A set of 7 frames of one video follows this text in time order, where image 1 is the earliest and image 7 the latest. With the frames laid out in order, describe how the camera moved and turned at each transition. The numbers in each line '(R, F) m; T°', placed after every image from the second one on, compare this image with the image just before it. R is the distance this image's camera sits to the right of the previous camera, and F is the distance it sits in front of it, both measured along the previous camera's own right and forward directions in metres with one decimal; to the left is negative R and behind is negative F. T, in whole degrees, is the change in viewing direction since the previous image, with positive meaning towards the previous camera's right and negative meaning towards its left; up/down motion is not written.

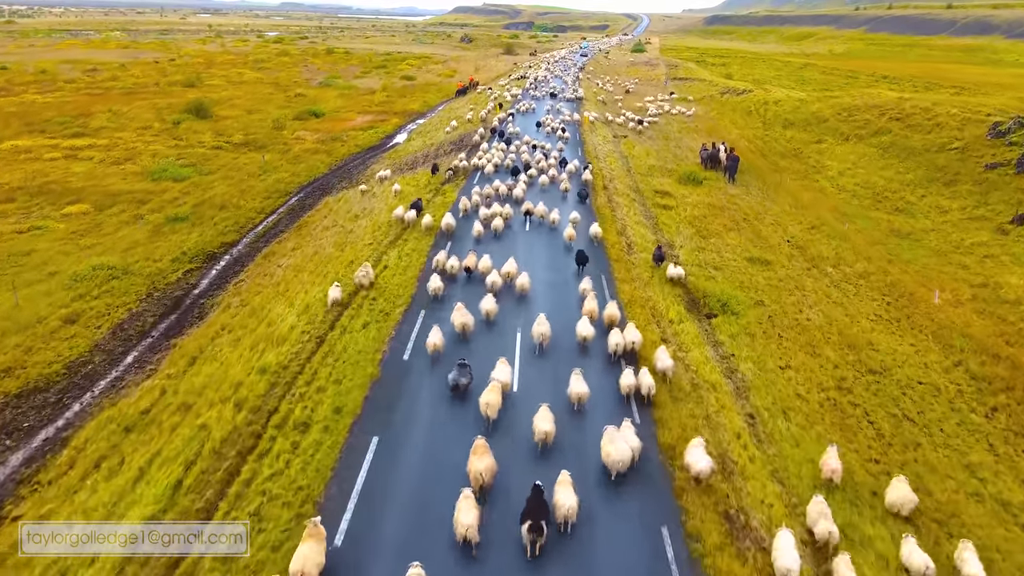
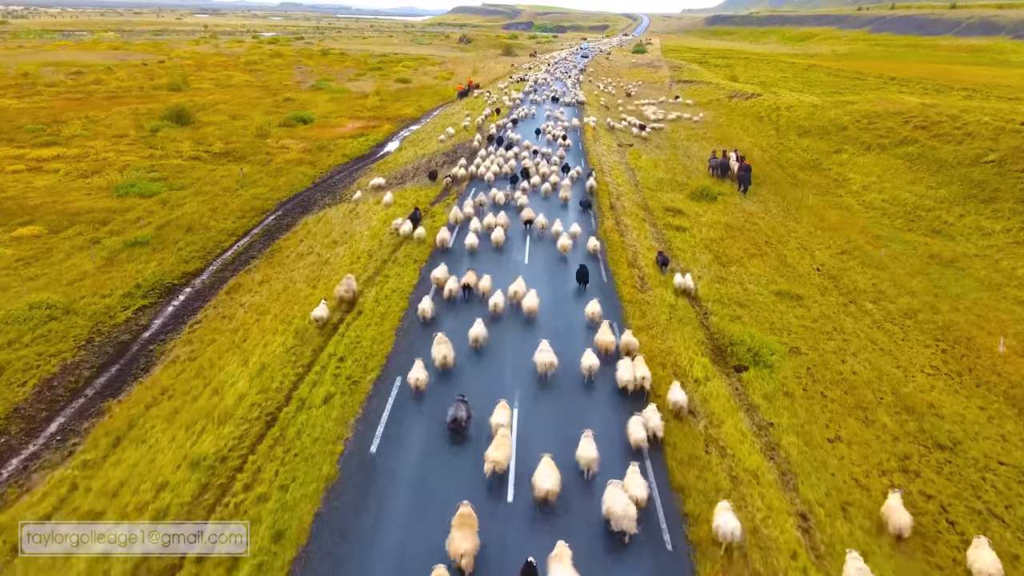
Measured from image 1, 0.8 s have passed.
(+0.1, +2.9) m; 0°
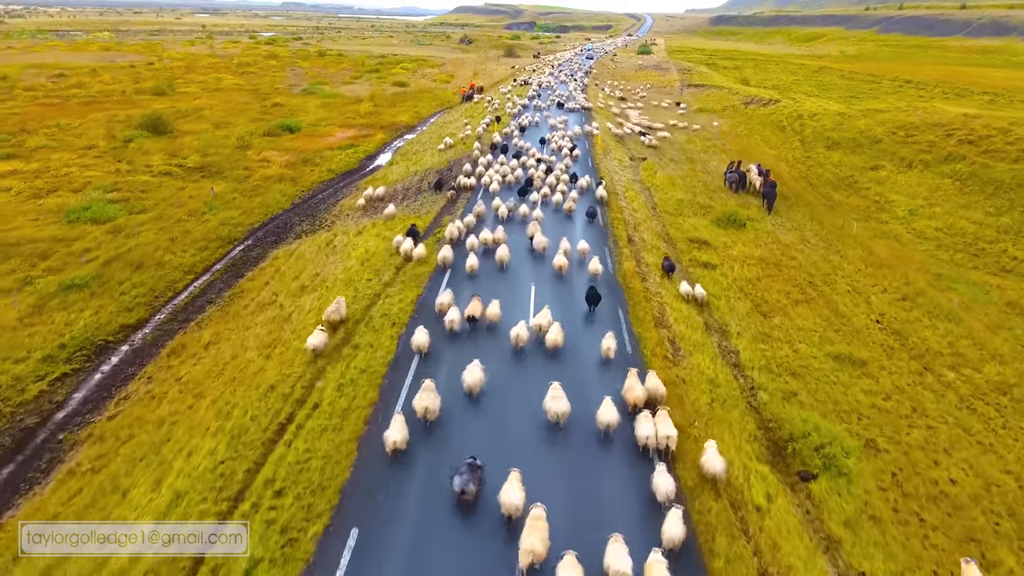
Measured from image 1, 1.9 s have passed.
(0.0, +3.9) m; 0°
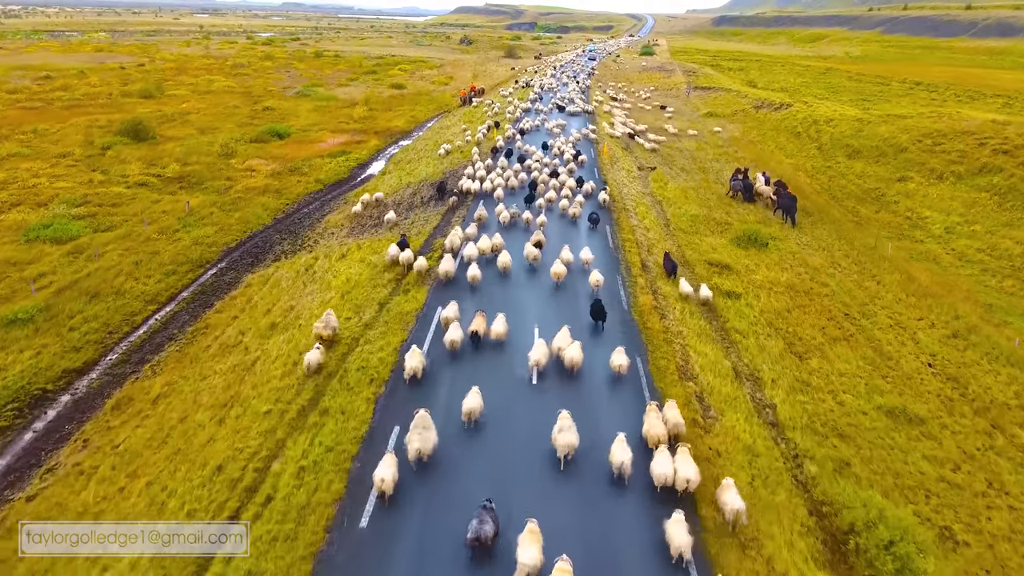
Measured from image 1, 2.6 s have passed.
(0.0, +2.6) m; 0°
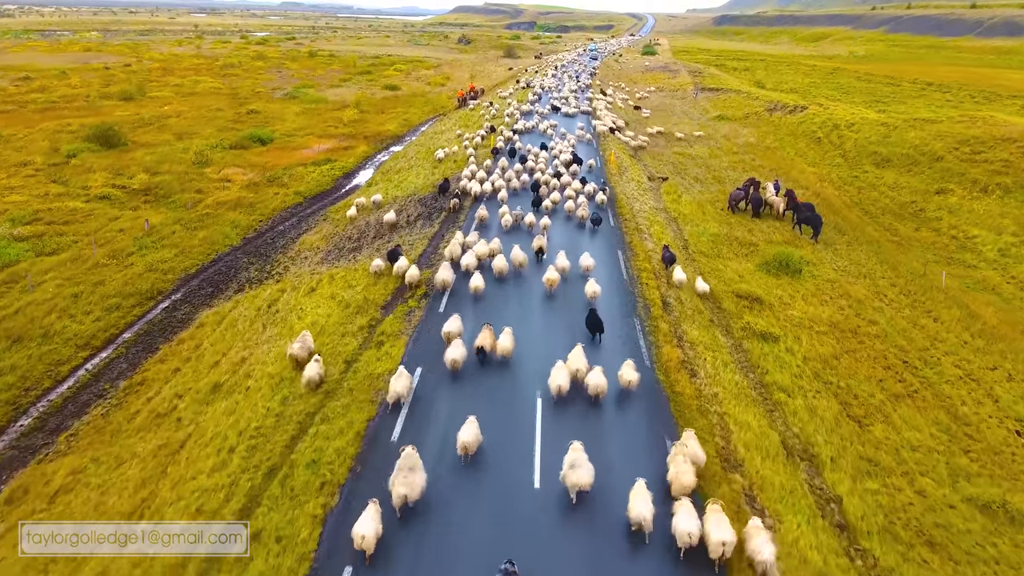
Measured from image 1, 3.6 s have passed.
(+0.1, +3.3) m; 0°
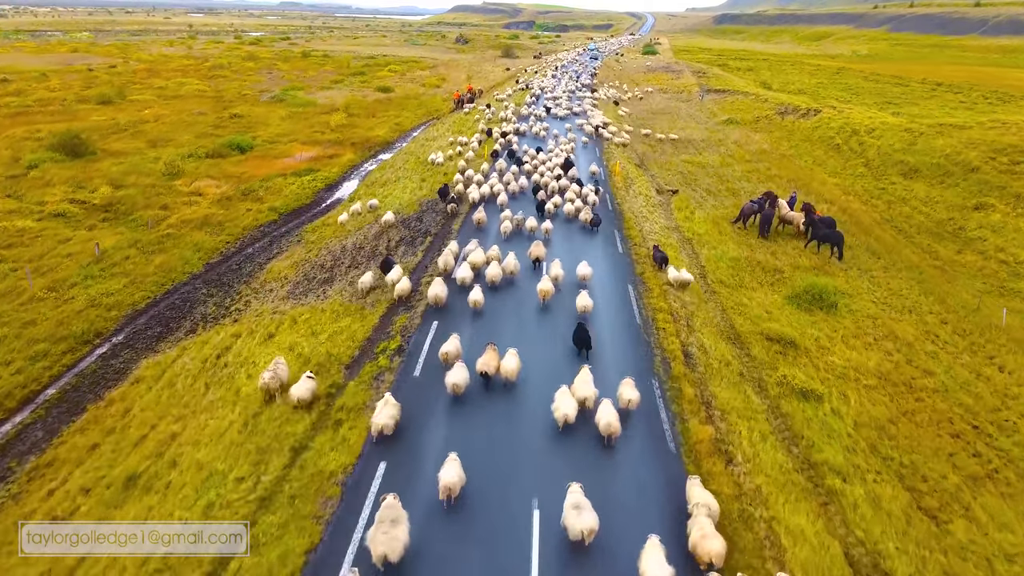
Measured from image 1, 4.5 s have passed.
(+0.2, +3.0) m; 0°
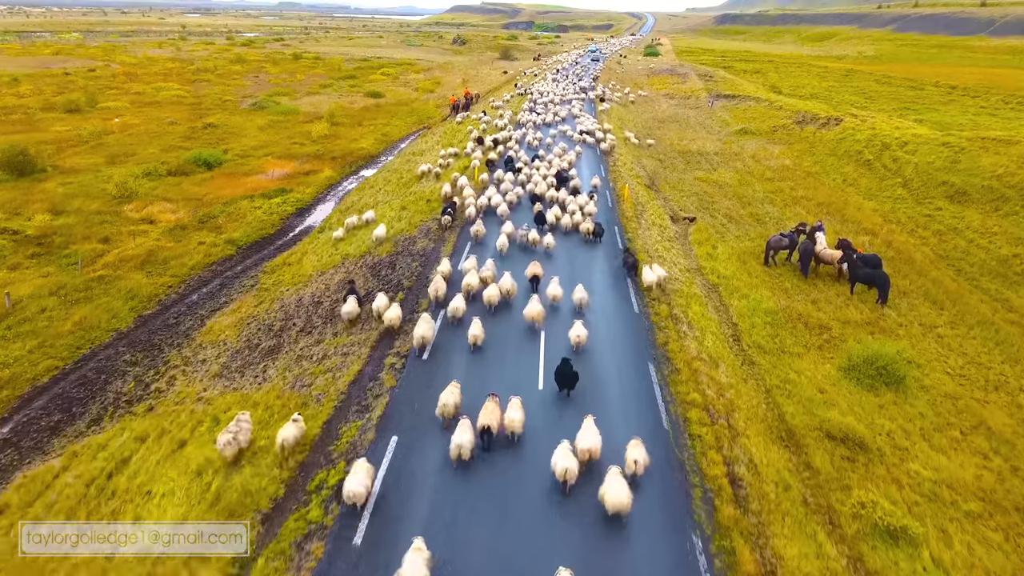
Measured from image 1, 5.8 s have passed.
(+0.2, +4.1) m; 0°
